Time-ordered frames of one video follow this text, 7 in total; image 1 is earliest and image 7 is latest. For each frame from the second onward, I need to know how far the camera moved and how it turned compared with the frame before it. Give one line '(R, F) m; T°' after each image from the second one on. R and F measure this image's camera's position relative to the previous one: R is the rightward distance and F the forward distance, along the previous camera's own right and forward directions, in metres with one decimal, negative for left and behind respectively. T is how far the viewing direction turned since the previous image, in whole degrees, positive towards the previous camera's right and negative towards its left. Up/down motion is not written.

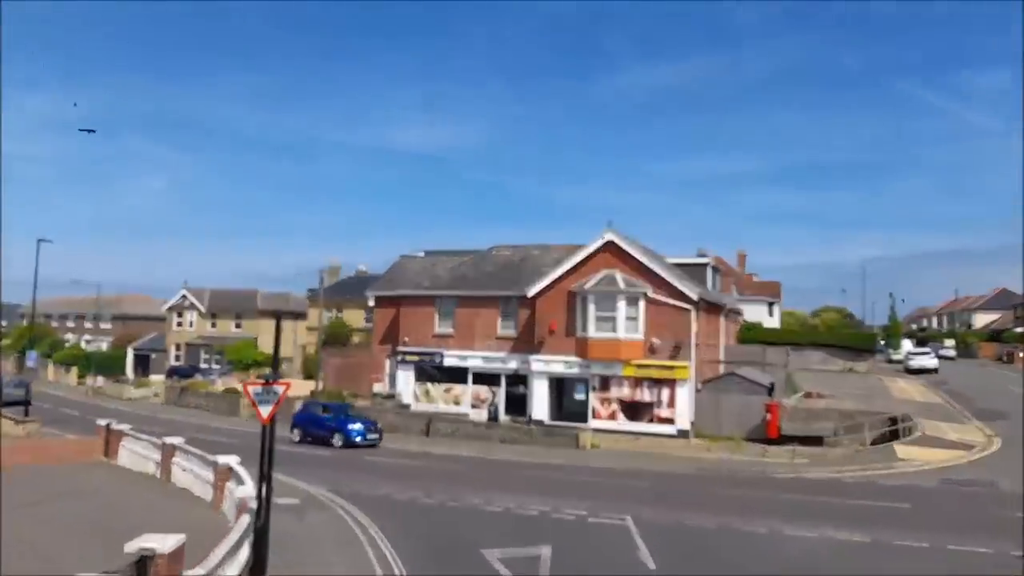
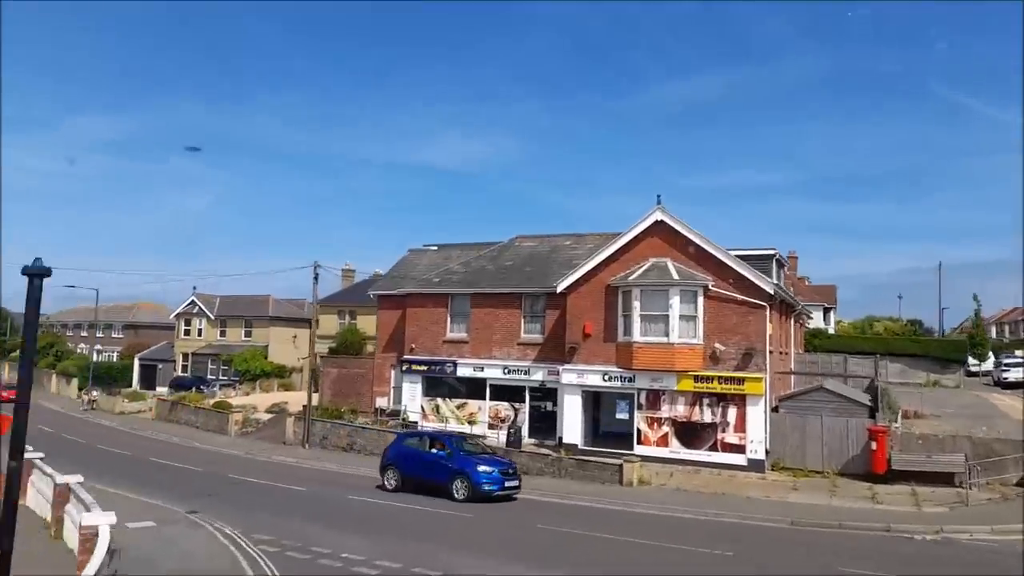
(+0.3, +5.9) m; -3°
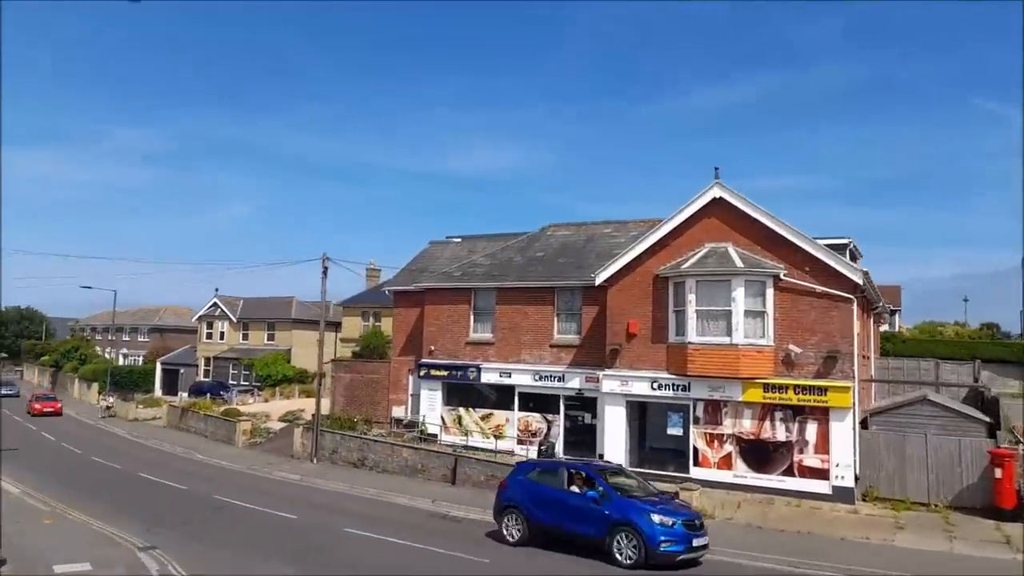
(+0.1, +3.7) m; -3°
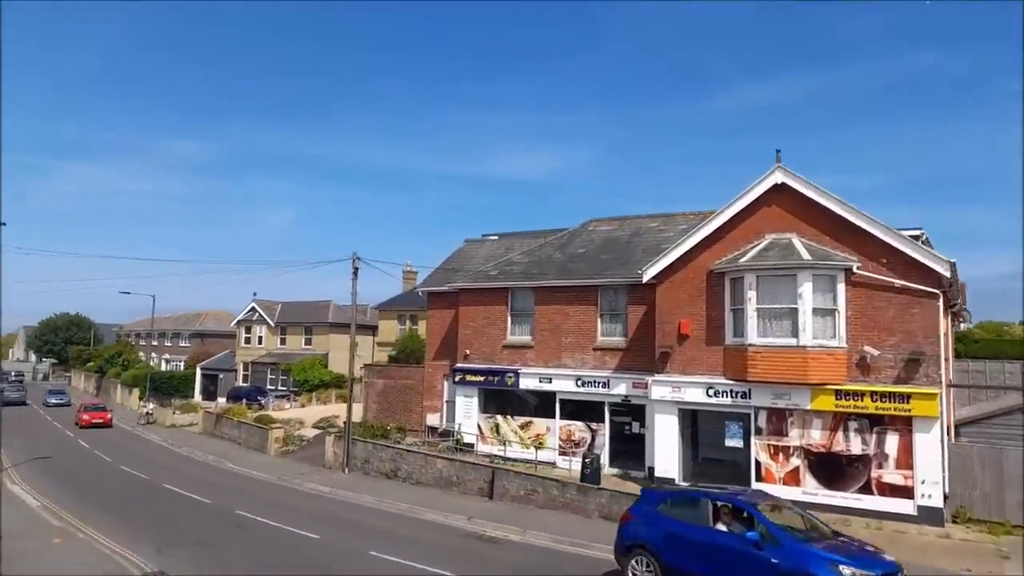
(0.0, +1.7) m; -3°
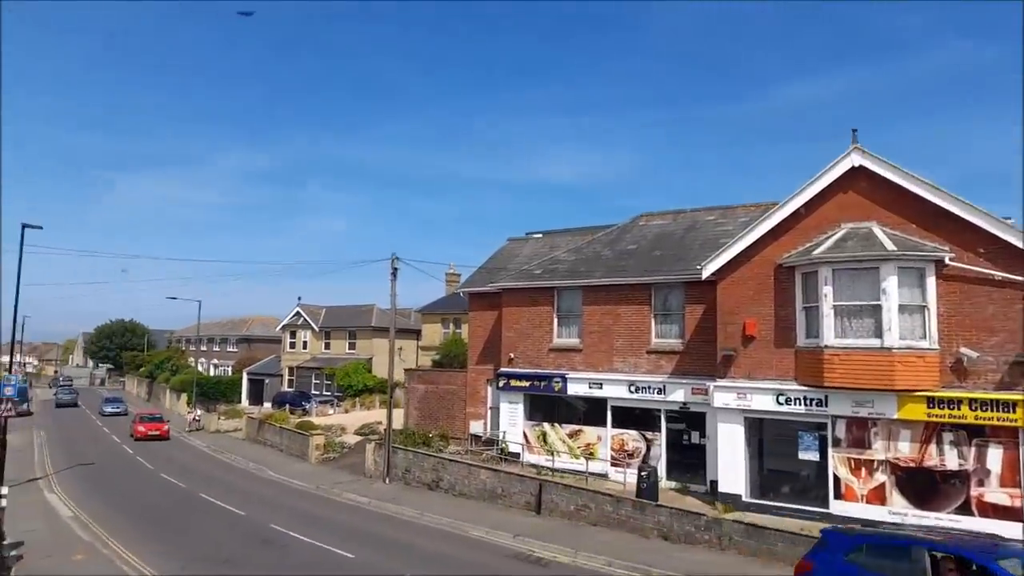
(-0.1, +1.4) m; -4°
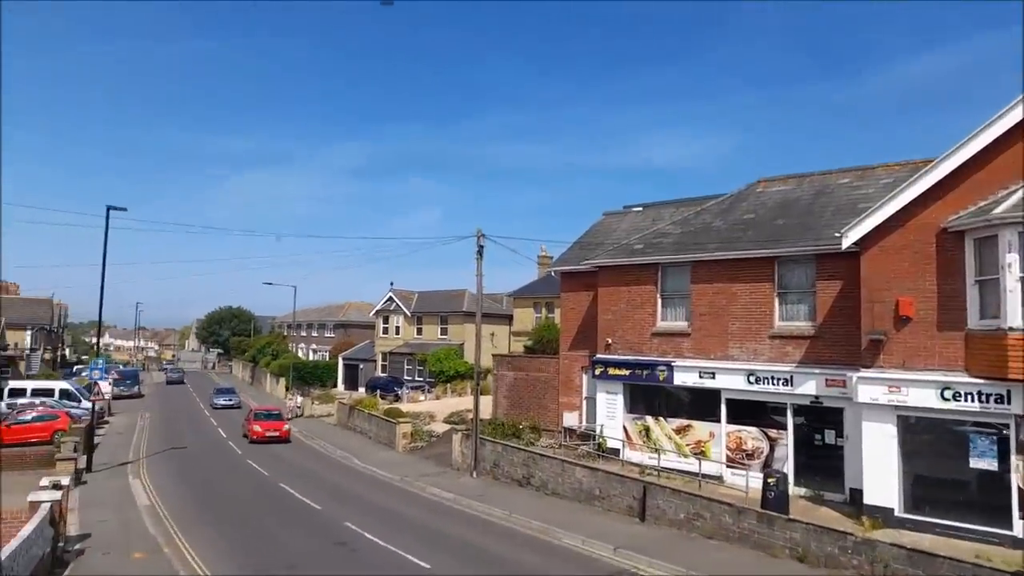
(-0.1, +2.3) m; -7°
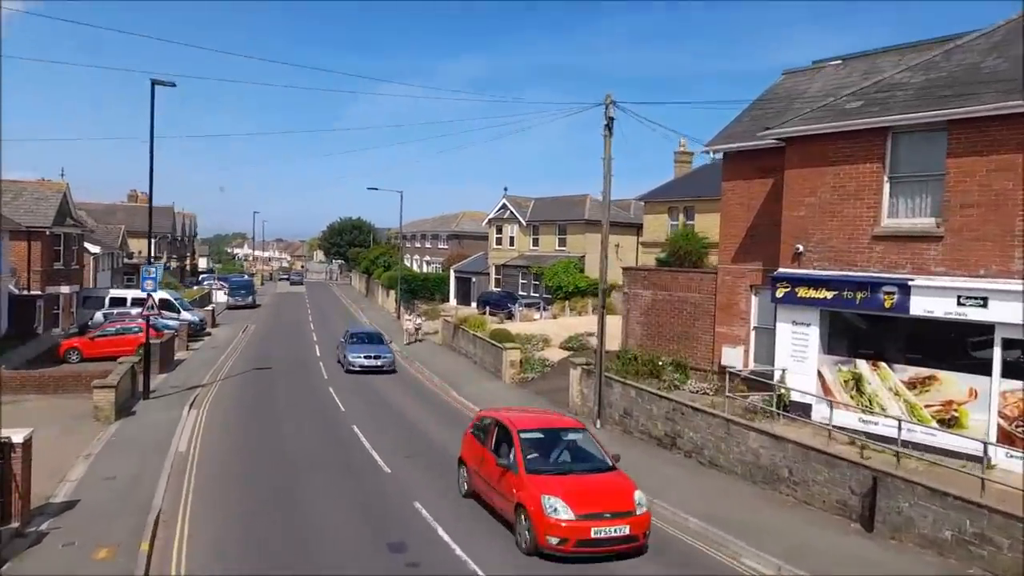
(-0.4, +5.8) m; -9°
